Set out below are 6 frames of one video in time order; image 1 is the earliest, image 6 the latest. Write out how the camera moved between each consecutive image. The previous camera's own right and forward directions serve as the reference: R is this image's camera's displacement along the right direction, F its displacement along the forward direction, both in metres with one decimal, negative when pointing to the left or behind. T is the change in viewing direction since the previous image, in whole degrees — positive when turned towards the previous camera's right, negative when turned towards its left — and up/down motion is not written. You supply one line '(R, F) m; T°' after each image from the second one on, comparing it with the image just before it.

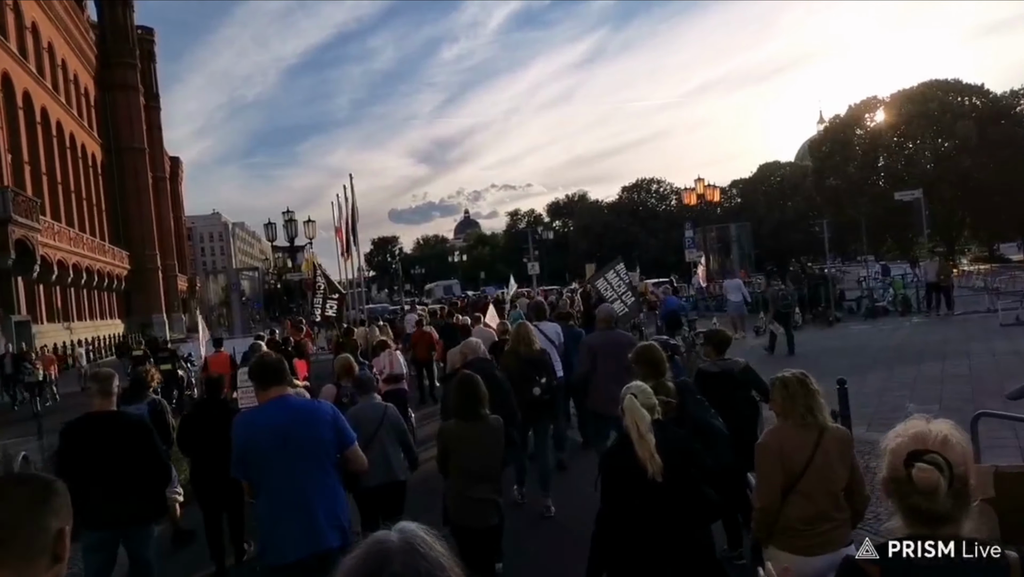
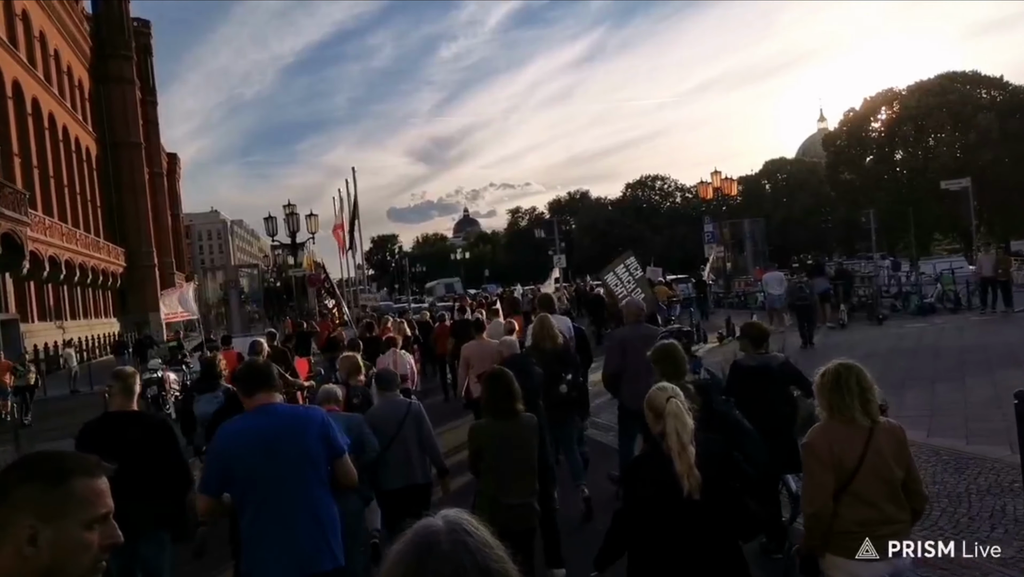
(-0.2, +0.8) m; 0°
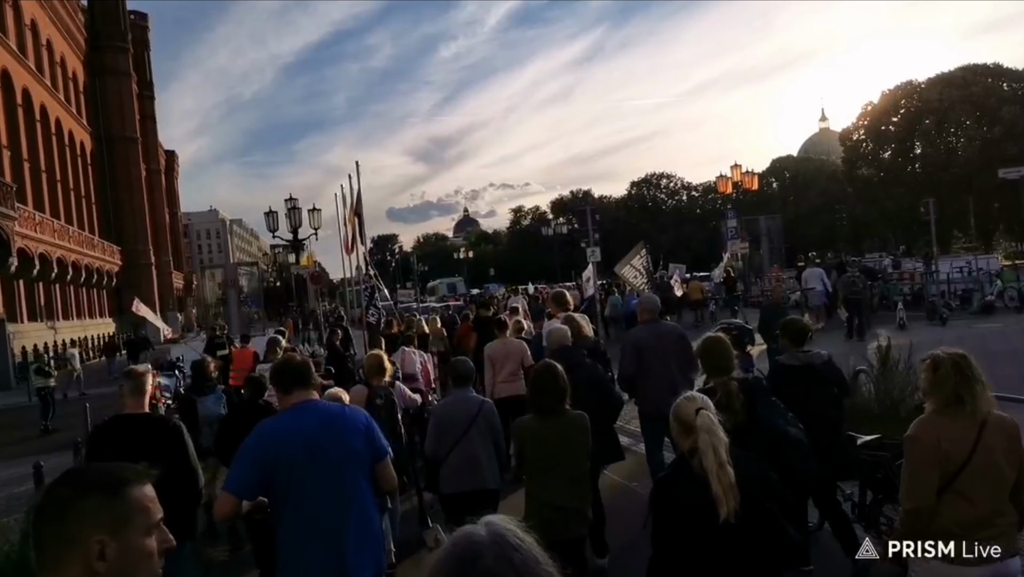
(-0.2, +0.8) m; 0°
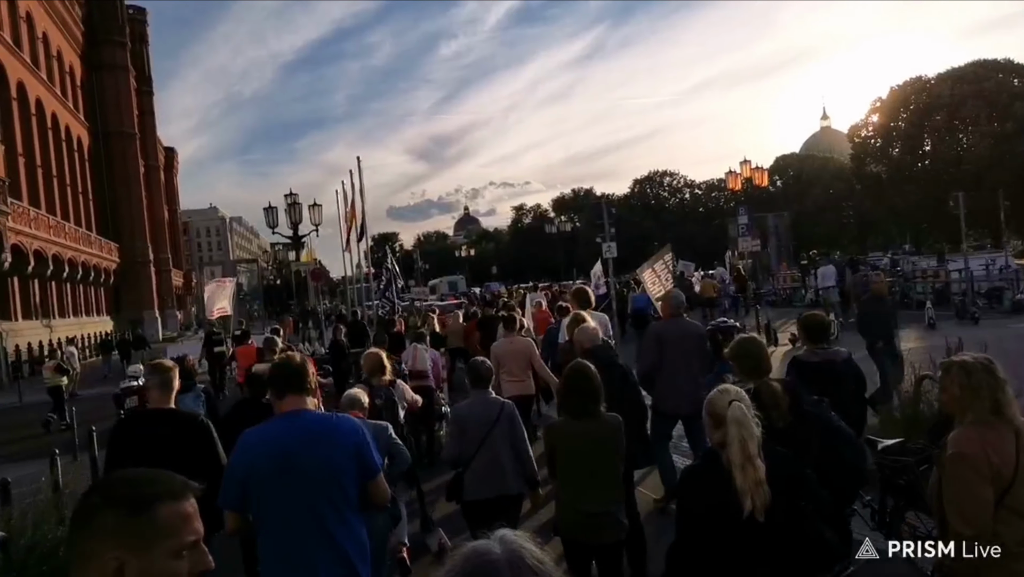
(-0.1, +0.4) m; 0°
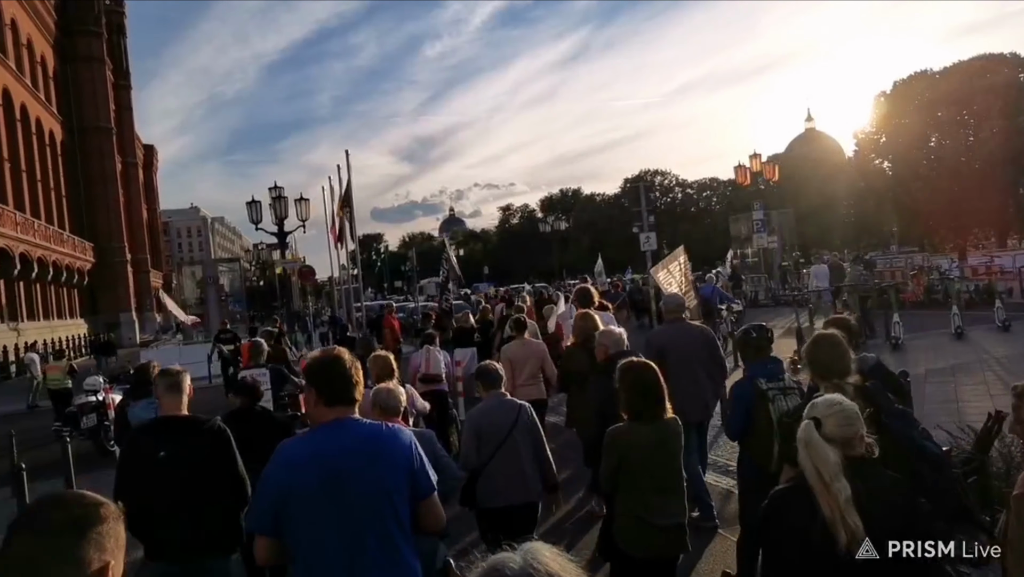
(-0.3, +1.0) m; +1°
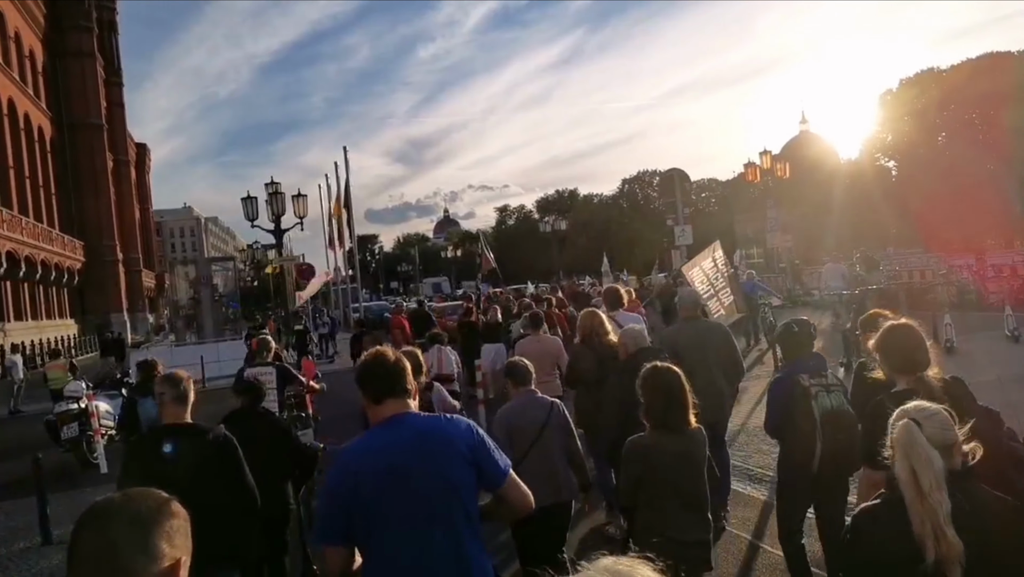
(-0.2, +0.6) m; 0°
